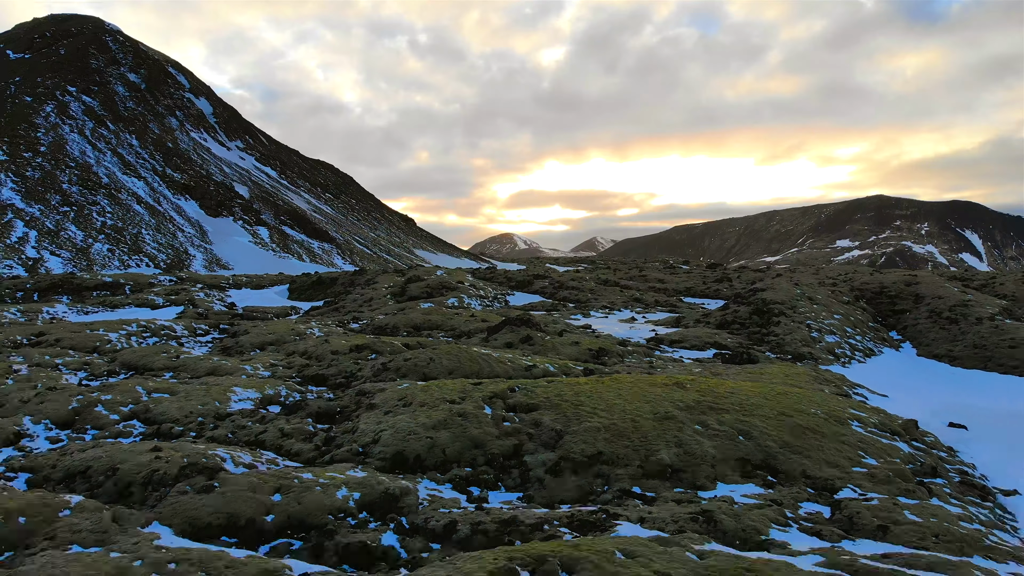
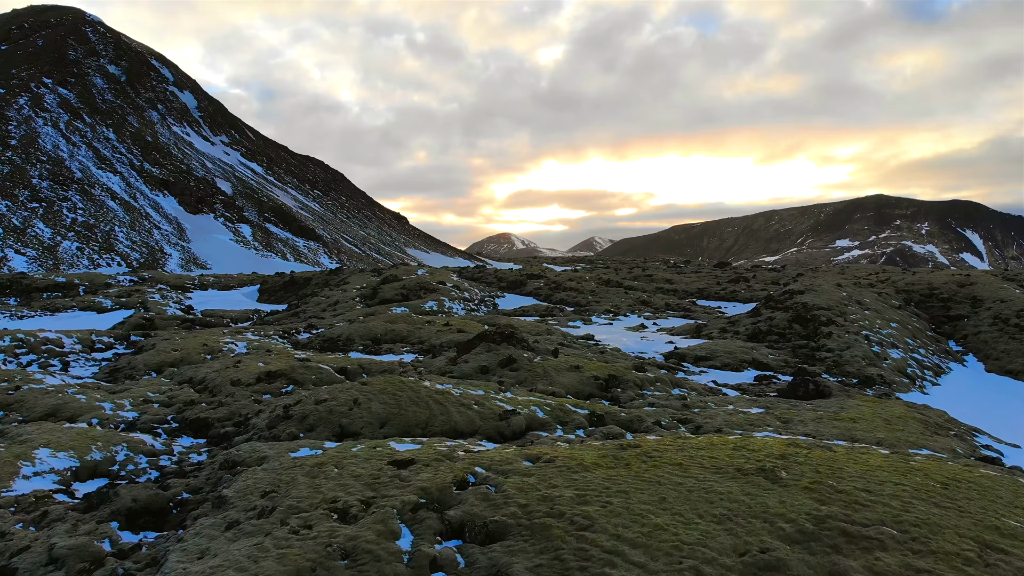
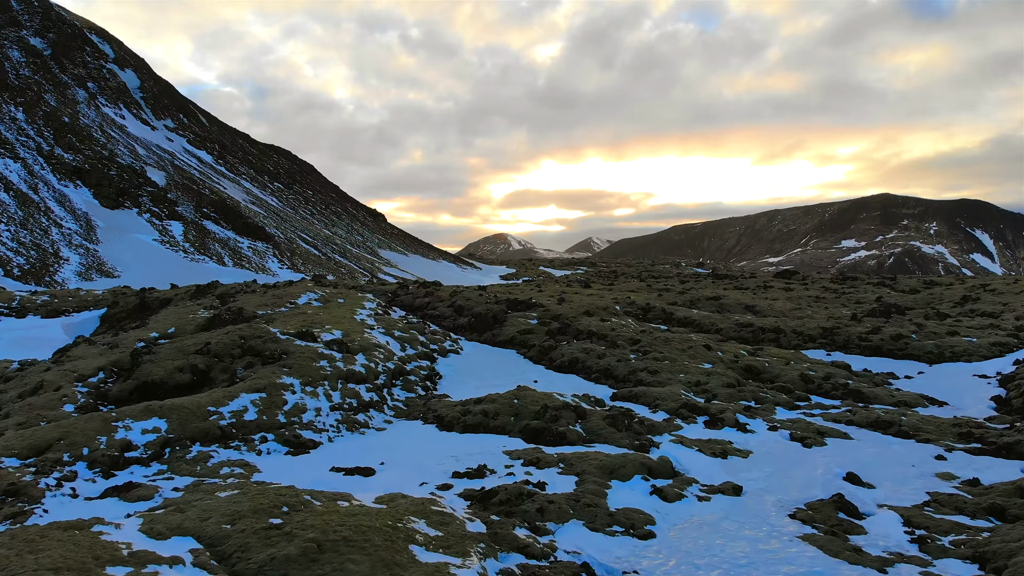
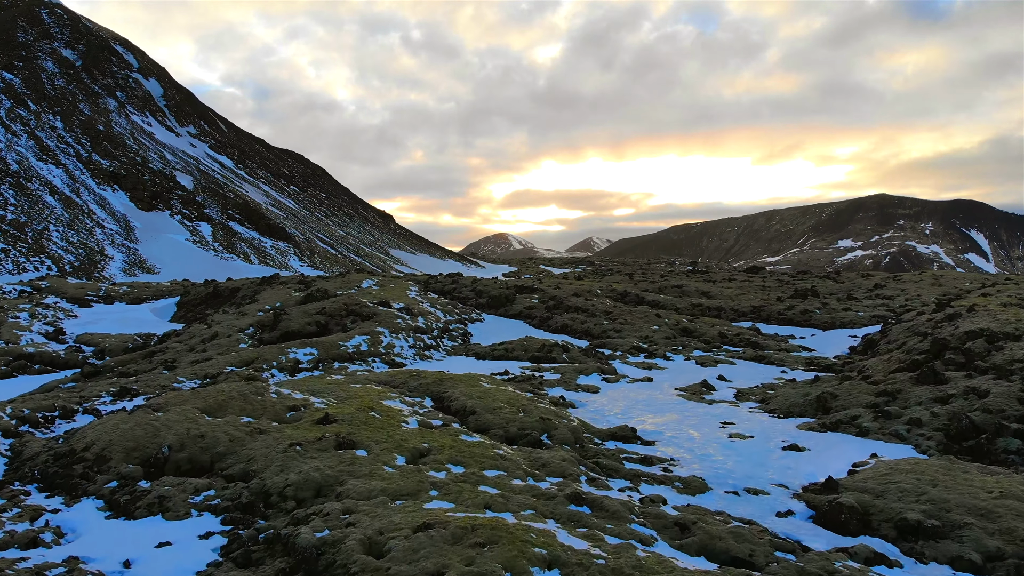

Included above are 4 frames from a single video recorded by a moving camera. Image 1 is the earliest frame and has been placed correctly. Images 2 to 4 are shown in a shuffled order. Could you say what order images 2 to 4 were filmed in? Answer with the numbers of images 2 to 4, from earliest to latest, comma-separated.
2, 4, 3
